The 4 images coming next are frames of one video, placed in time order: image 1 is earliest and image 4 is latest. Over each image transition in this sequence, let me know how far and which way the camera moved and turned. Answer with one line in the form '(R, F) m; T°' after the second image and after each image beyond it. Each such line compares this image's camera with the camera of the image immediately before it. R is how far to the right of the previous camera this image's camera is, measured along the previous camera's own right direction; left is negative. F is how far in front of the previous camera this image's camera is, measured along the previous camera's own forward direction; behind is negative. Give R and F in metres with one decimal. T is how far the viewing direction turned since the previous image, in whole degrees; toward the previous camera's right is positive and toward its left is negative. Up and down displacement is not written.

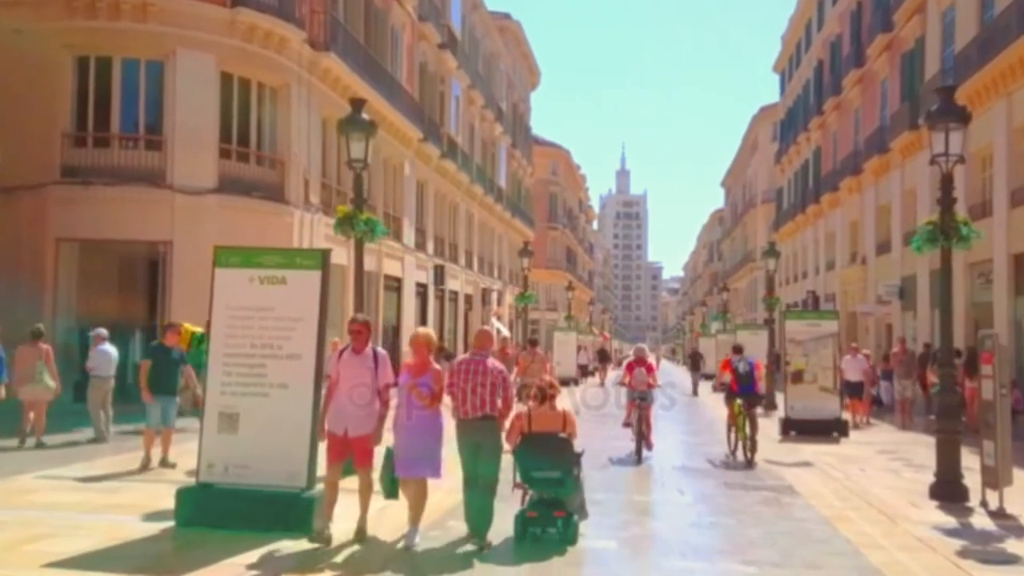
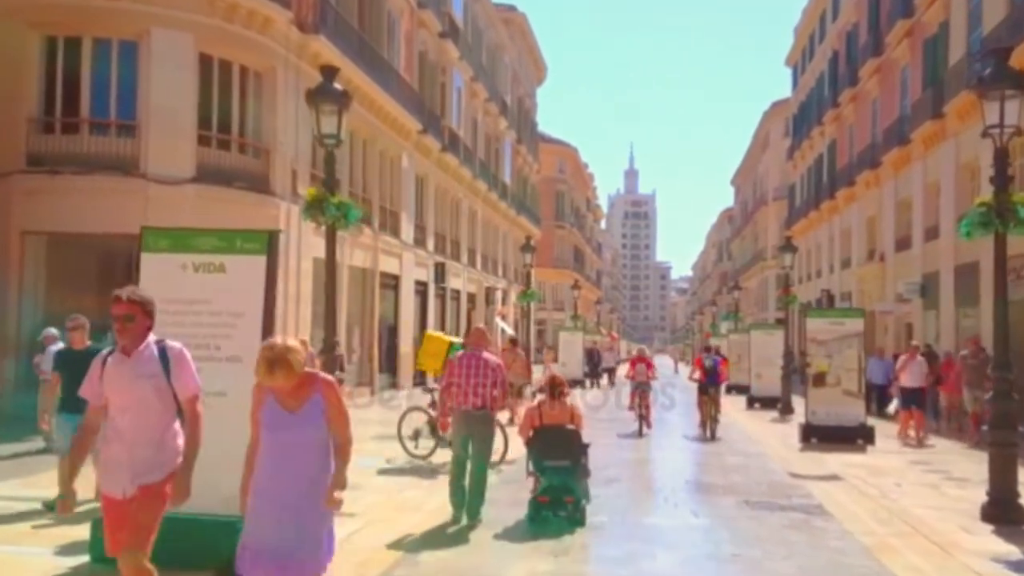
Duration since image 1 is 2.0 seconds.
(+0.2, +1.5) m; 0°
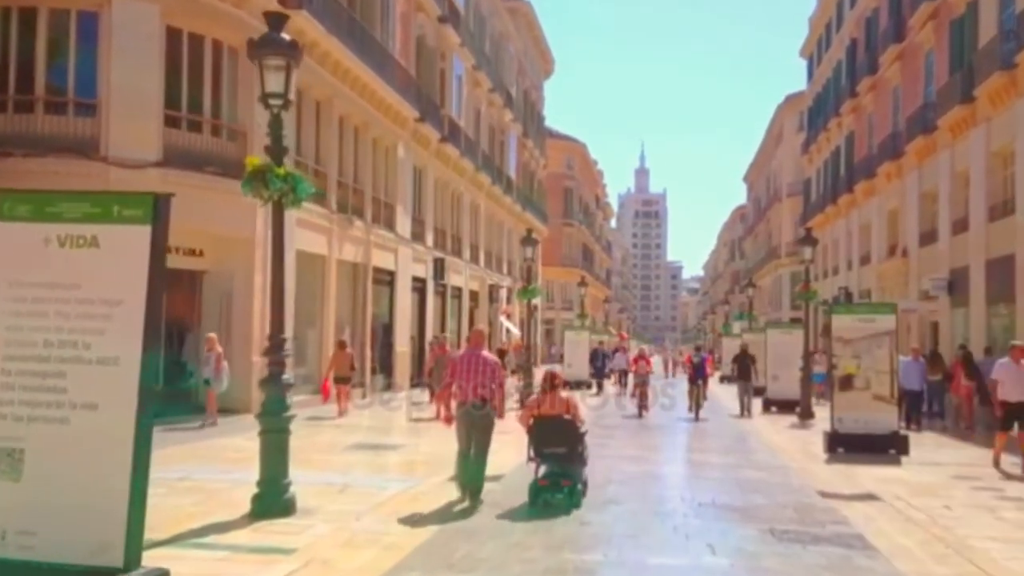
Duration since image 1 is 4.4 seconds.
(+0.3, +1.8) m; -1°
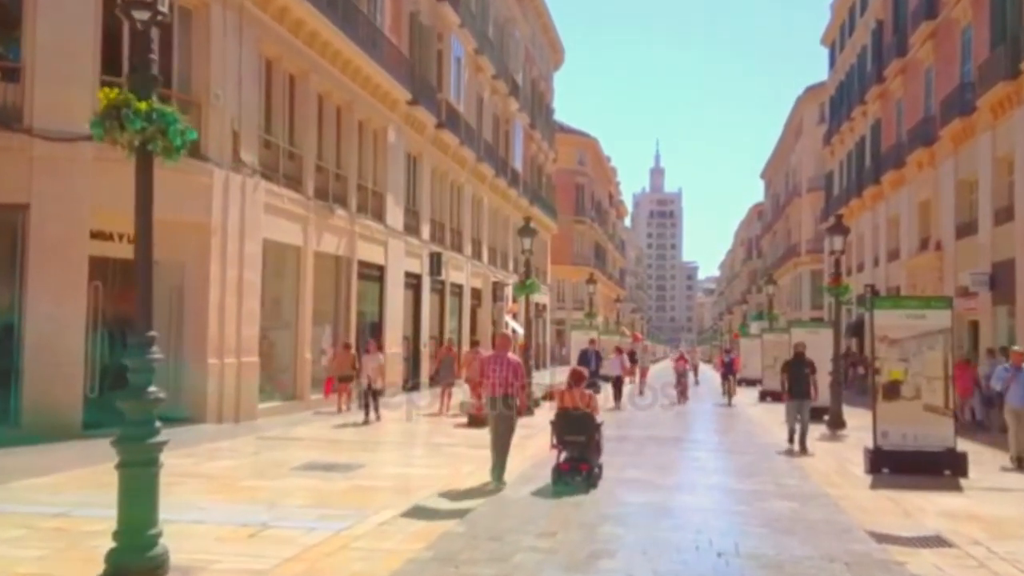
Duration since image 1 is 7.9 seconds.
(+0.4, +2.6) m; -1°
